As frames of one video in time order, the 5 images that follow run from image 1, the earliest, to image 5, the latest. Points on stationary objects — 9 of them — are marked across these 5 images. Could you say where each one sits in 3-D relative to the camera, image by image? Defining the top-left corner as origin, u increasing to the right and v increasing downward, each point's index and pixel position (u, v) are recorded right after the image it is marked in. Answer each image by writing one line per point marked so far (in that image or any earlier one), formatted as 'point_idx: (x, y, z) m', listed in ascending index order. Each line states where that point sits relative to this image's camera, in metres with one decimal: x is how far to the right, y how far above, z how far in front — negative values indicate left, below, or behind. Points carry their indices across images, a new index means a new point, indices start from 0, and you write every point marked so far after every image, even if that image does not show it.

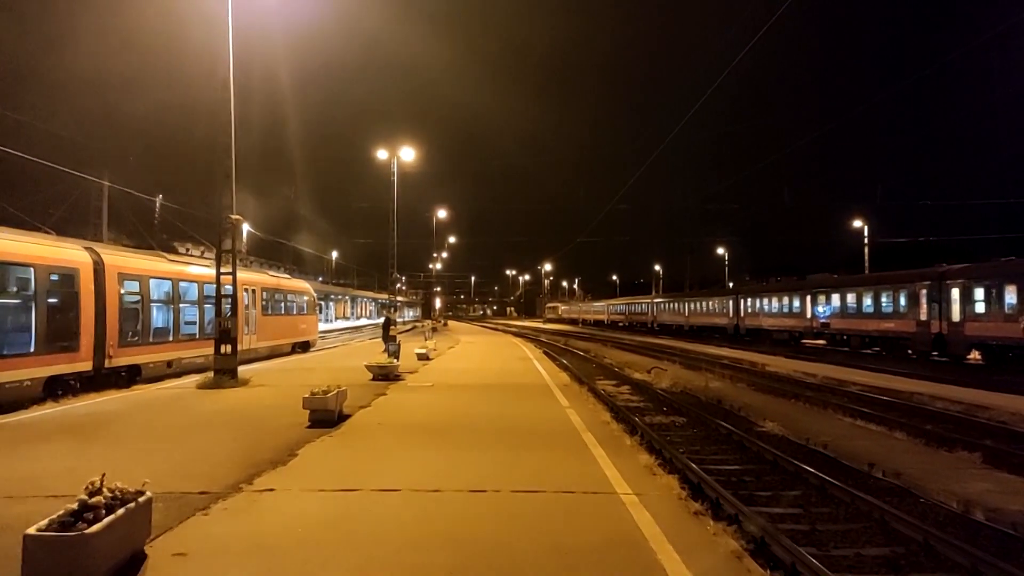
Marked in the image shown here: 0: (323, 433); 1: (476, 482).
0: (-2.9, -2.2, +11.8) m
1: (-0.4, -2.1, +8.4) m
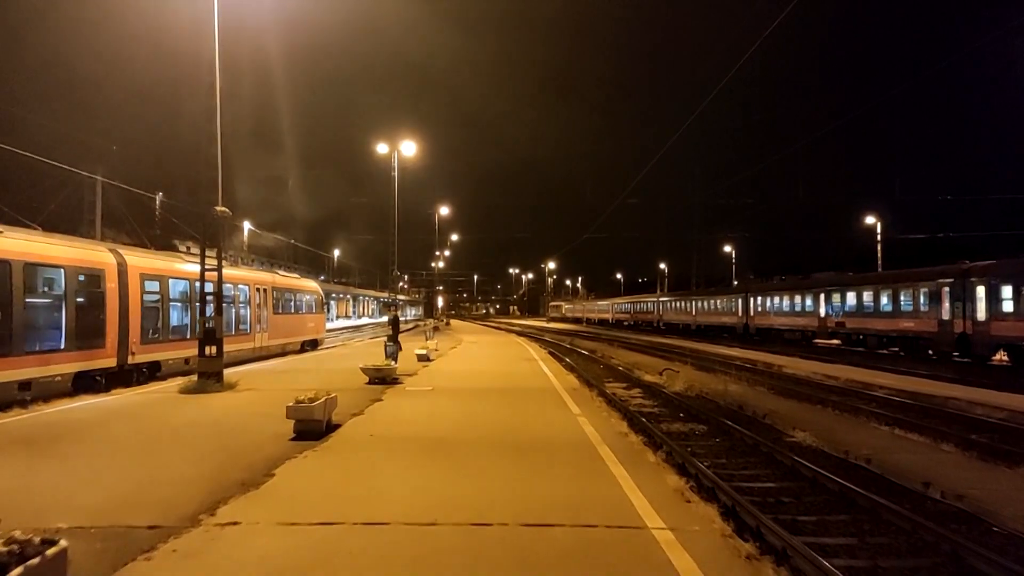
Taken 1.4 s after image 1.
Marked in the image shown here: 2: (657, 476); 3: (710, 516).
0: (-2.8, -2.2, +10.5) m
1: (-0.3, -2.1, +7.1) m
2: (+1.7, -2.2, +8.9) m
3: (+1.9, -2.2, +7.3) m
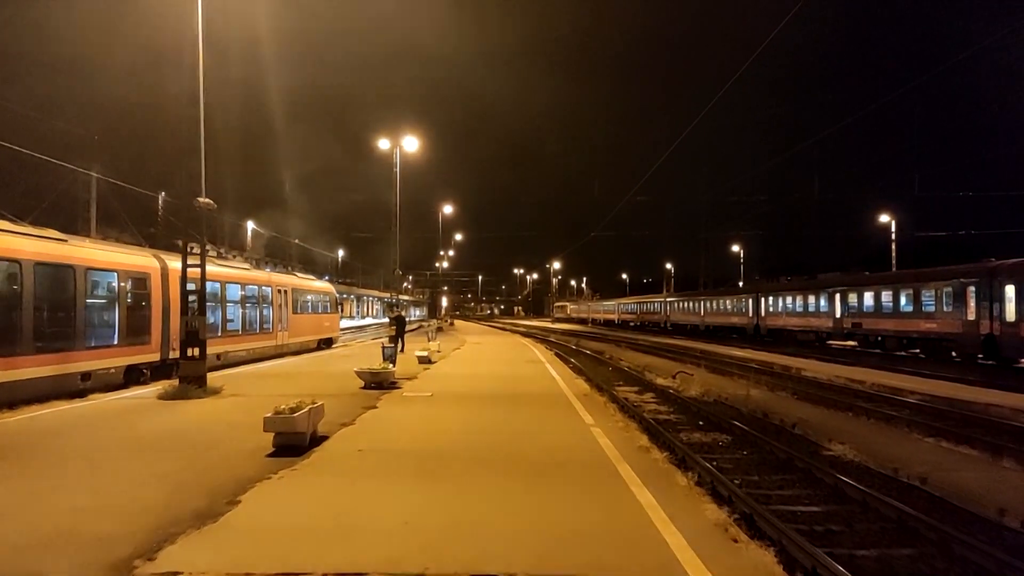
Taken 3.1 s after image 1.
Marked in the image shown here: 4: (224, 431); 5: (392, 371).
0: (-2.7, -2.1, +9.2) m
1: (-0.2, -2.0, +5.8) m
2: (+1.8, -2.1, +7.6) m
3: (+1.9, -2.1, +6.0) m
4: (-4.4, -2.2, +11.9) m
5: (-2.8, -2.0, +18.4) m
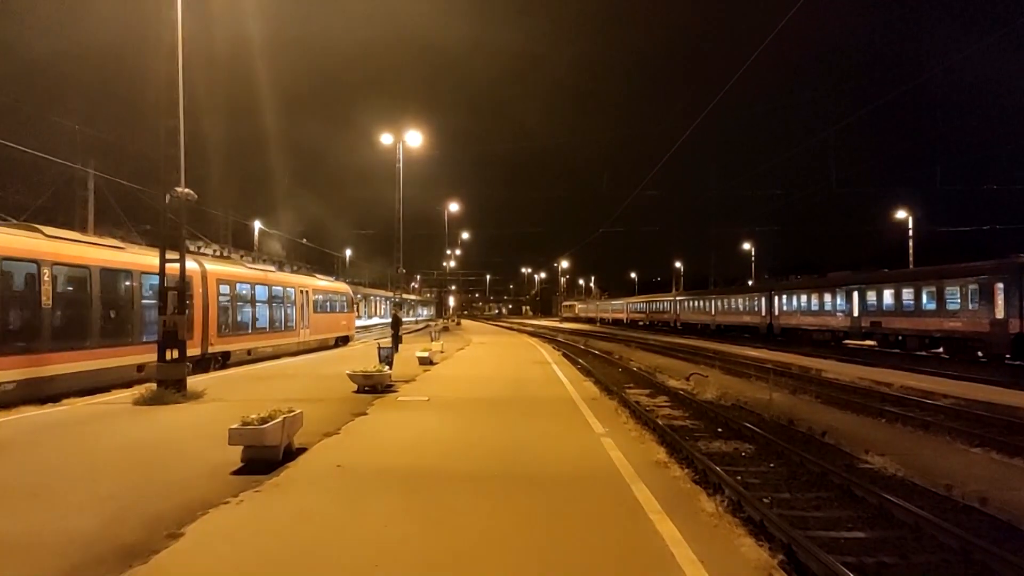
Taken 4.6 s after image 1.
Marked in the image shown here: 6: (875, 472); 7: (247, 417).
0: (-2.7, -2.1, +8.0) m
1: (-0.3, -1.9, +4.5) m
2: (+1.7, -2.0, +6.3) m
3: (+1.9, -2.0, +4.7) m
4: (-4.4, -2.1, +10.7) m
5: (-2.8, -1.9, +17.2) m
6: (+5.0, -2.5, +10.7) m
7: (-3.2, -1.6, +9.4) m
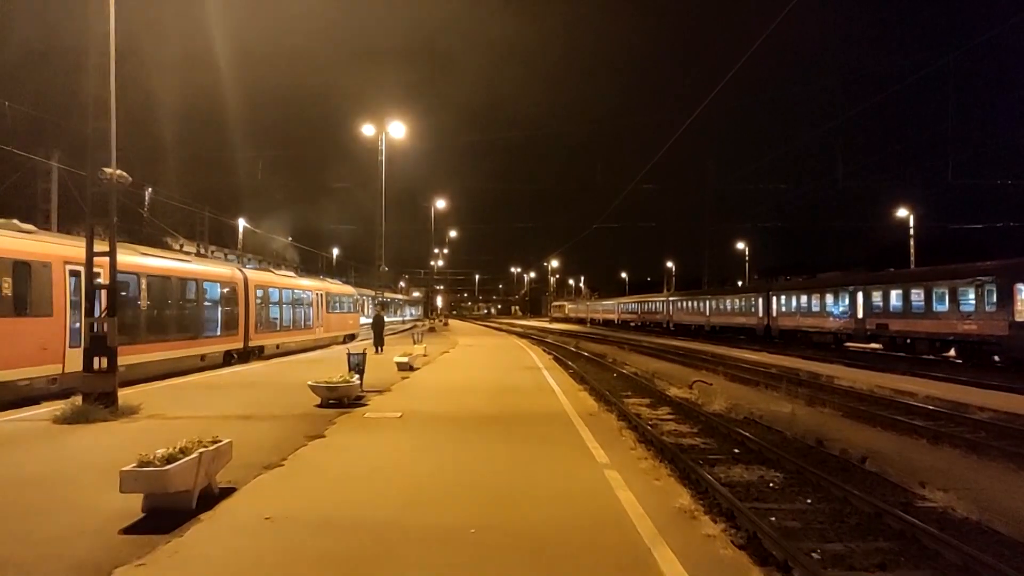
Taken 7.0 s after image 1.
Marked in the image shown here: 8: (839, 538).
0: (-2.9, -2.0, +5.9) m
1: (-0.4, -1.9, +2.4) m
2: (+1.6, -2.0, +4.3) m
3: (+1.8, -2.0, +2.7) m
4: (-4.6, -2.1, +8.5) m
5: (-3.0, -1.9, +15.0) m
6: (+4.8, -2.5, +8.7) m
7: (-3.3, -1.5, +7.3) m
8: (+3.5, -2.7, +8.2) m
